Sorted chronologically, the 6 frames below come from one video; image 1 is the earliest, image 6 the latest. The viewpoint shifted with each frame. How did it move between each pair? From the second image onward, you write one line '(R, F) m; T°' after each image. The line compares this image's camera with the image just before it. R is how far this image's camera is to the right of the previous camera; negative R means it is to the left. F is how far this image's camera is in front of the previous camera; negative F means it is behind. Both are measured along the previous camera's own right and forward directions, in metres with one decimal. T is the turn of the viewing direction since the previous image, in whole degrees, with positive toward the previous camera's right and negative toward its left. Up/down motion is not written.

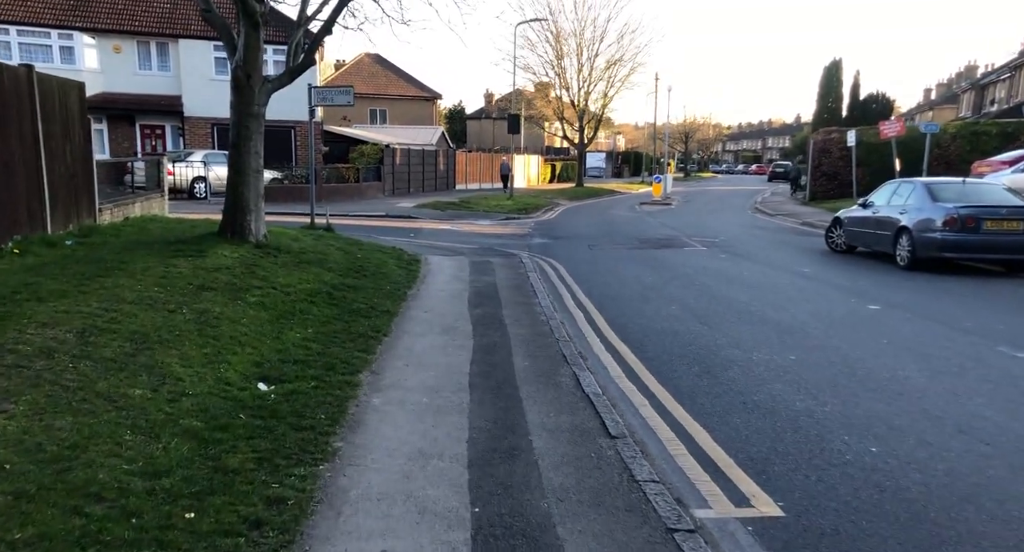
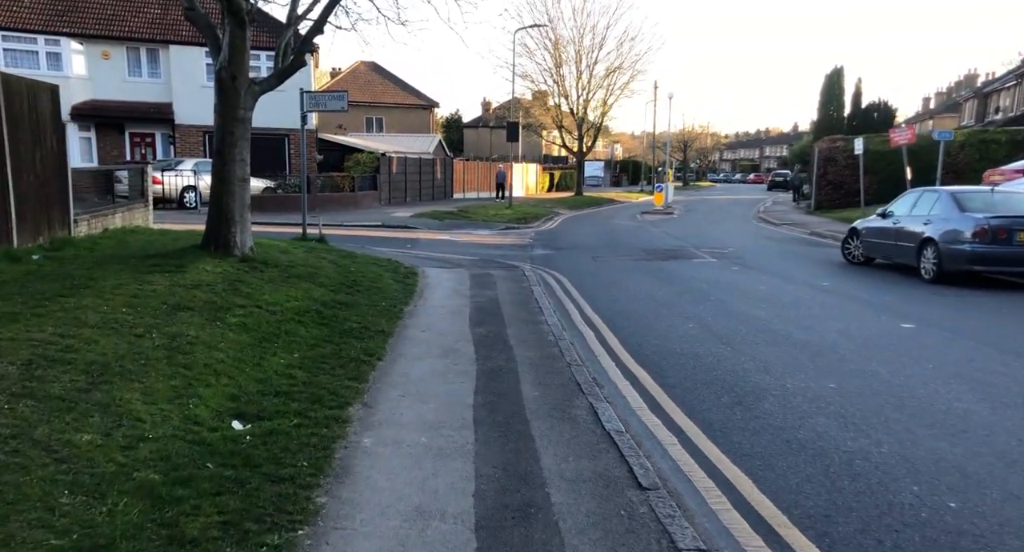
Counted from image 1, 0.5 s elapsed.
(-0.1, +0.7) m; 0°
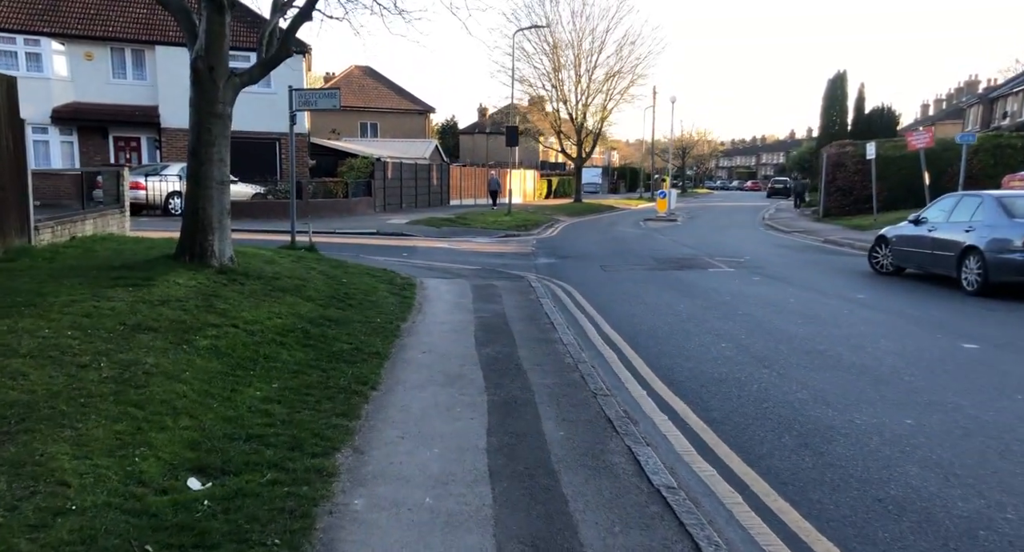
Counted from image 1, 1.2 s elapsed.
(-0.2, +1.0) m; 0°
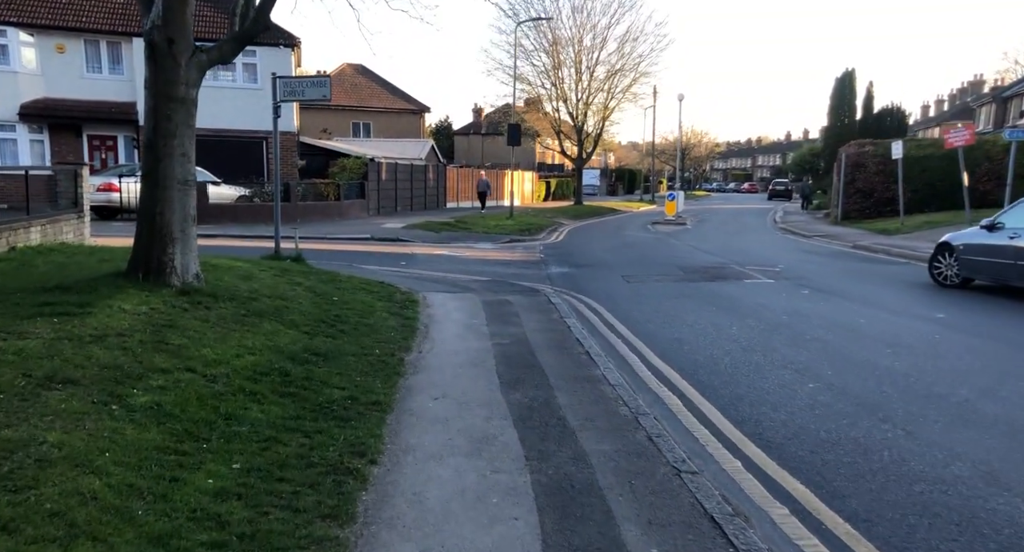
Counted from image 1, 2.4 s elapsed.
(-0.3, +1.7) m; +1°
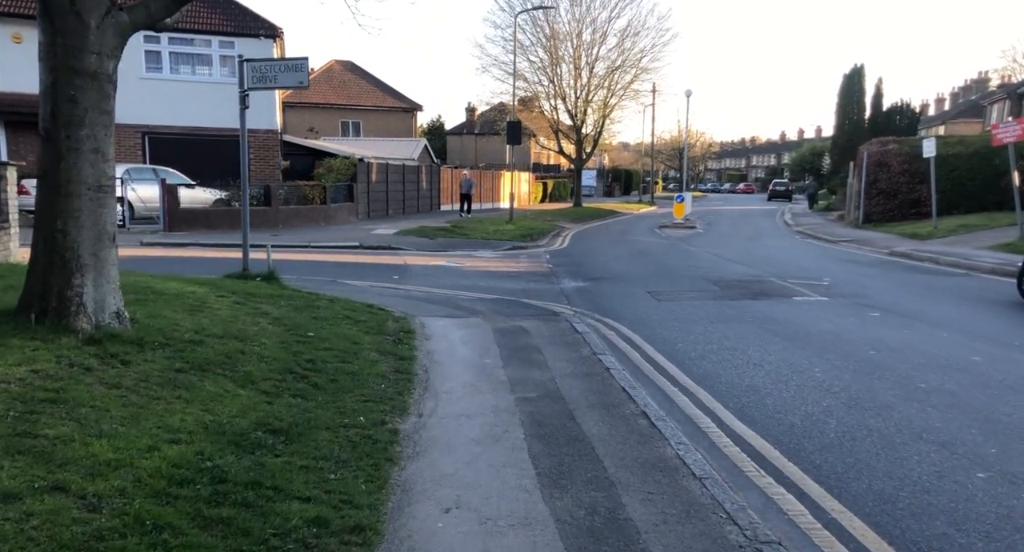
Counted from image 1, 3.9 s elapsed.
(-0.3, +2.1) m; +1°
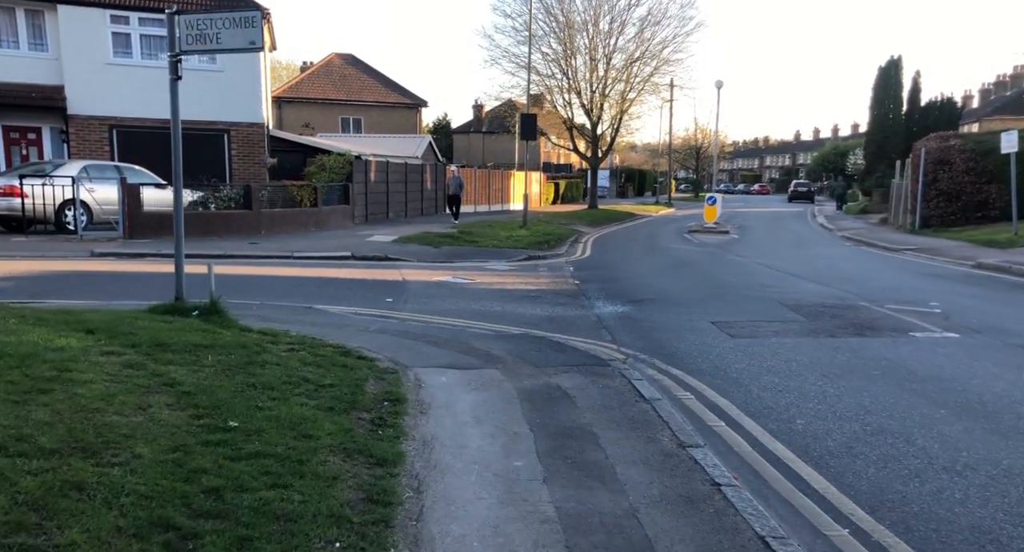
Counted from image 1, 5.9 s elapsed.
(-0.2, +3.0) m; 0°
